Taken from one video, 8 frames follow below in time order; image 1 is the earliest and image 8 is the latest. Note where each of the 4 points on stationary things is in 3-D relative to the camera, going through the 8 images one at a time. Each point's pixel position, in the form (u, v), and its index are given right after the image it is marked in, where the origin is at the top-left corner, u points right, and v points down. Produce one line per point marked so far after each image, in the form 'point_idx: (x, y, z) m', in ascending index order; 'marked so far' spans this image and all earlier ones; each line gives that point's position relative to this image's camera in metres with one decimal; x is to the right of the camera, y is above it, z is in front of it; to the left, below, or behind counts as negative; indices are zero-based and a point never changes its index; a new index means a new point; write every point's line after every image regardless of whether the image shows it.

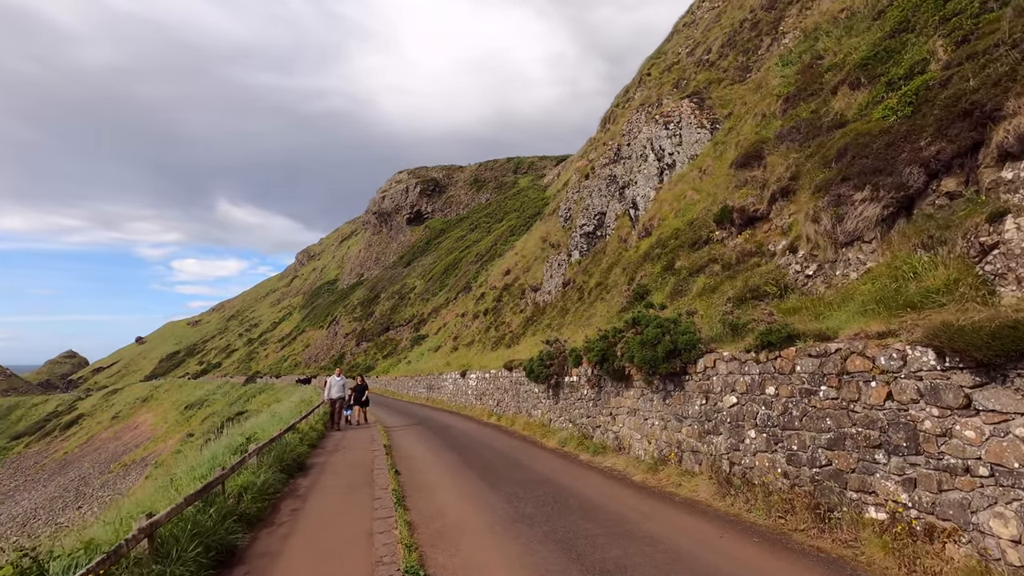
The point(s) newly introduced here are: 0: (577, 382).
0: (+1.9, -2.7, +15.5) m
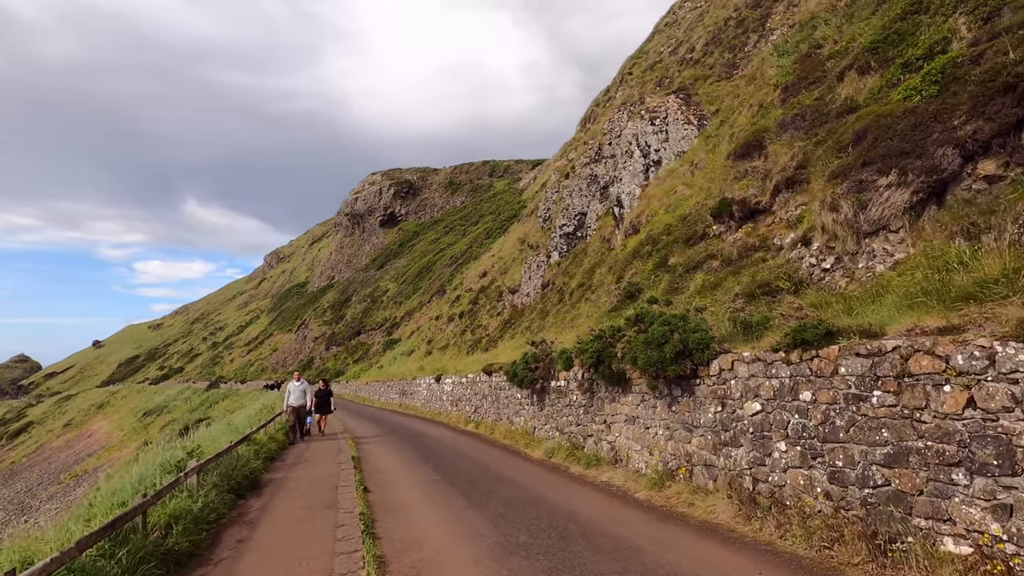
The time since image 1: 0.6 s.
0: (+1.5, -2.6, +14.2) m
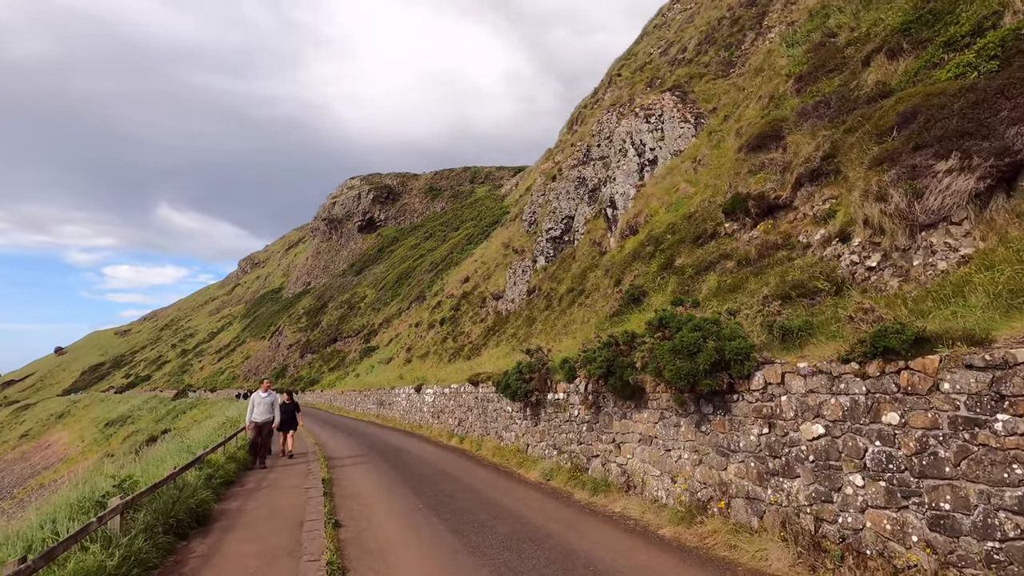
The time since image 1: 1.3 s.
0: (+1.3, -2.7, +12.7) m
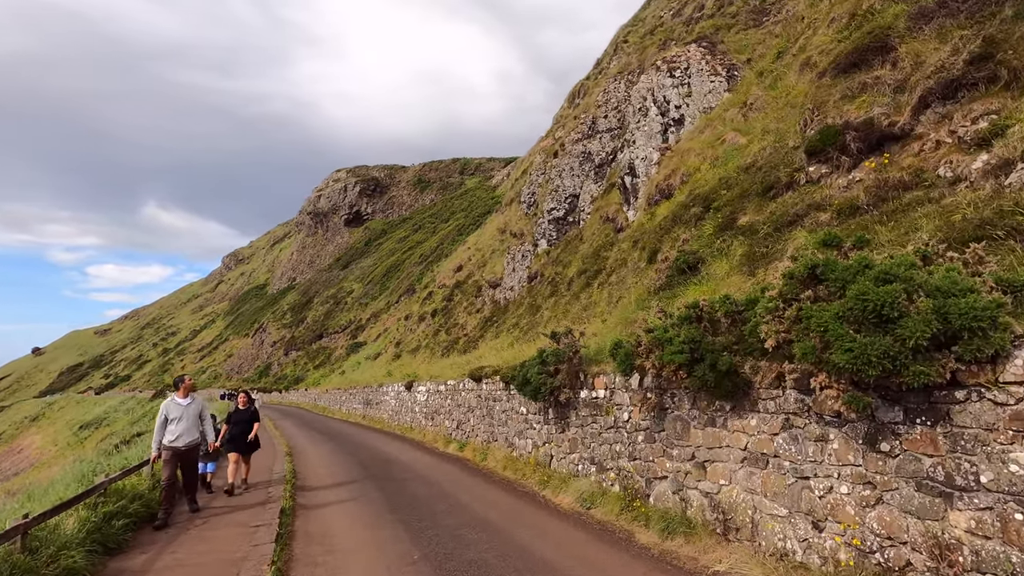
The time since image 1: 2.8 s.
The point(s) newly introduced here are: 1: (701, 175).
0: (+1.8, -2.0, +9.4) m
1: (+5.3, +3.2, +15.0) m
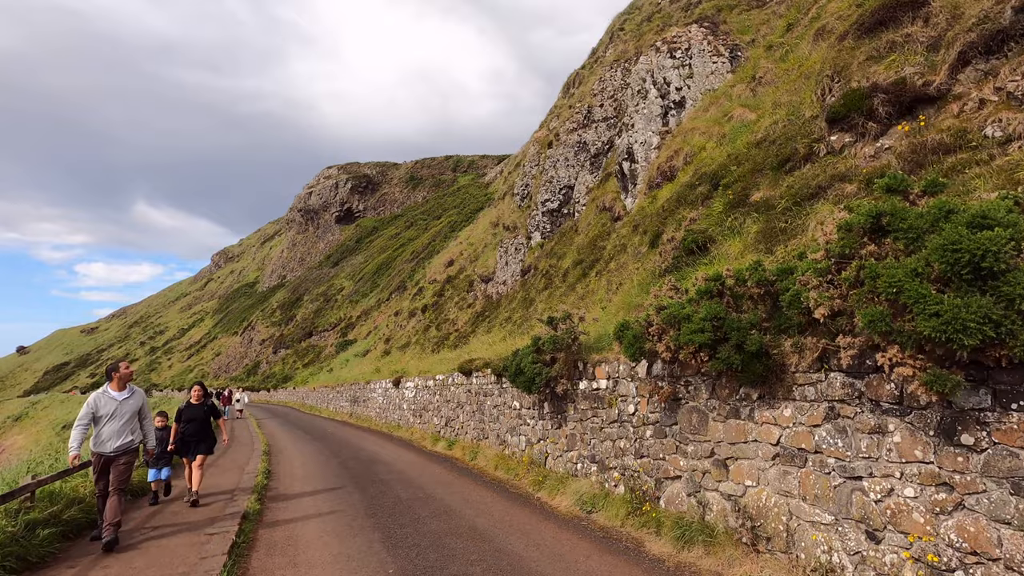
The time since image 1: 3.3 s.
0: (+1.7, -1.6, +8.4) m
1: (+5.1, +3.5, +14.0) m
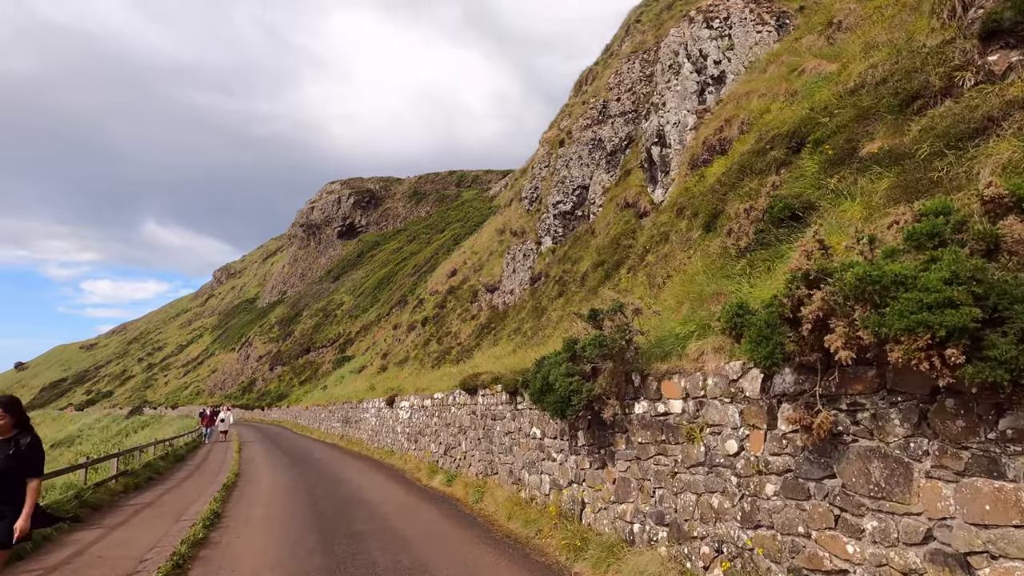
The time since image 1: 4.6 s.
0: (+2.0, -1.3, +5.5) m
1: (+5.5, +3.6, +11.2) m
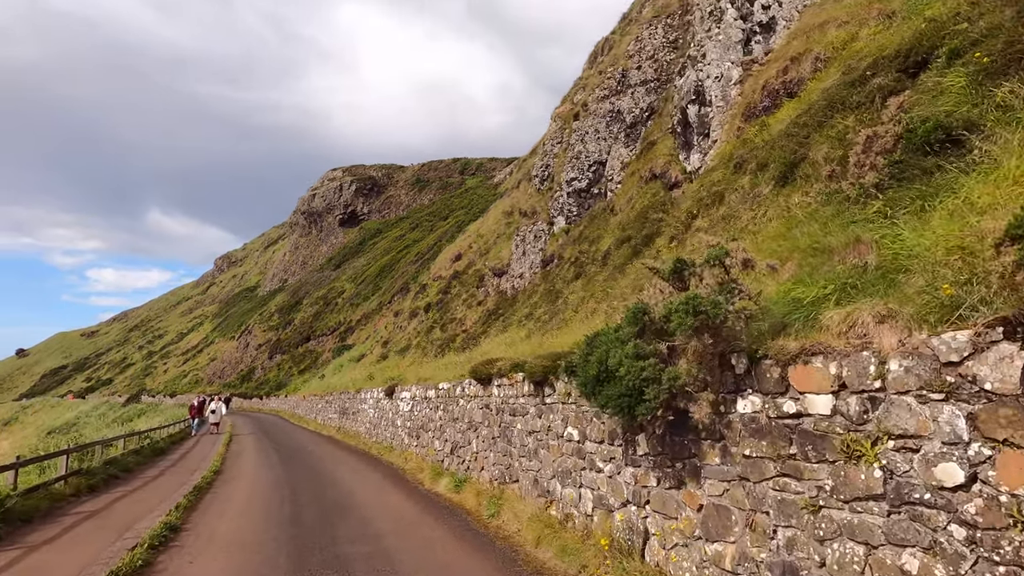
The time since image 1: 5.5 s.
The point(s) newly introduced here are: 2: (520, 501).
0: (+2.4, -0.9, +3.4) m
1: (+6.0, +4.1, +9.0) m
2: (+0.1, -3.4, +8.5) m
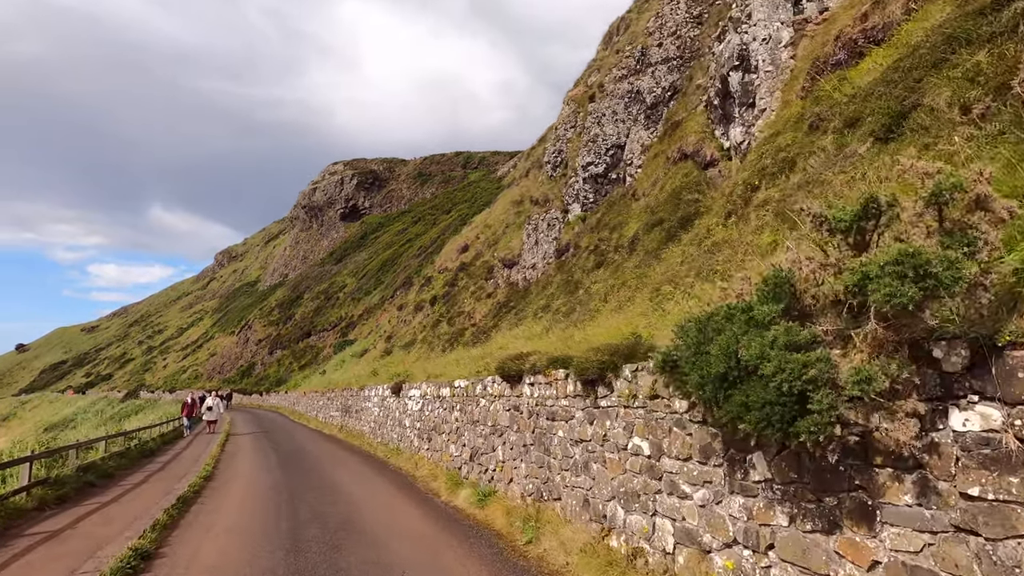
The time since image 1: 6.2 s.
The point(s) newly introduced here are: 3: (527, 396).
0: (+2.9, -0.6, +1.9) m
1: (+6.5, +4.4, +7.5) m
2: (+0.7, -3.1, +7.0) m
3: (+0.3, -1.8, +8.6) m
